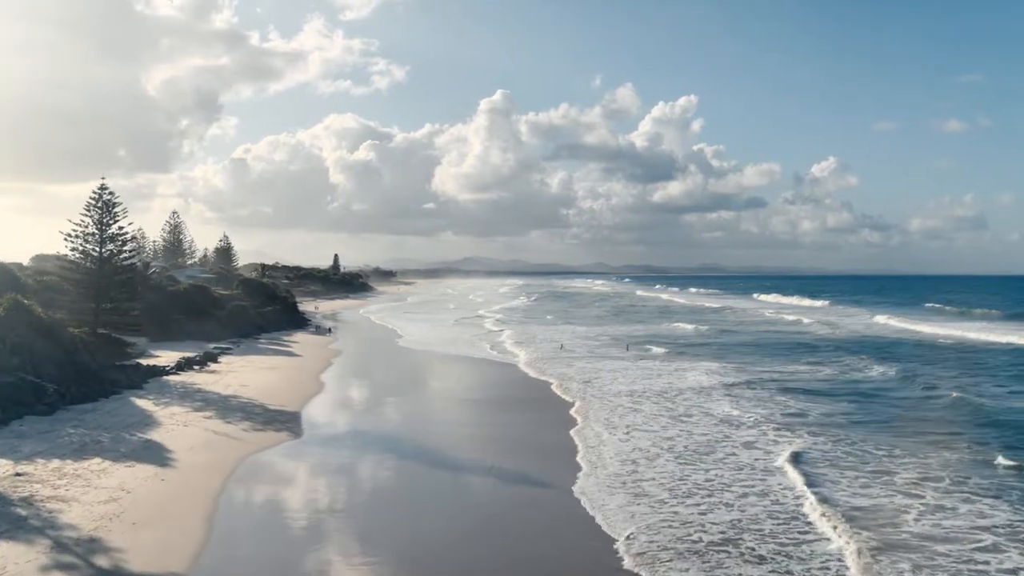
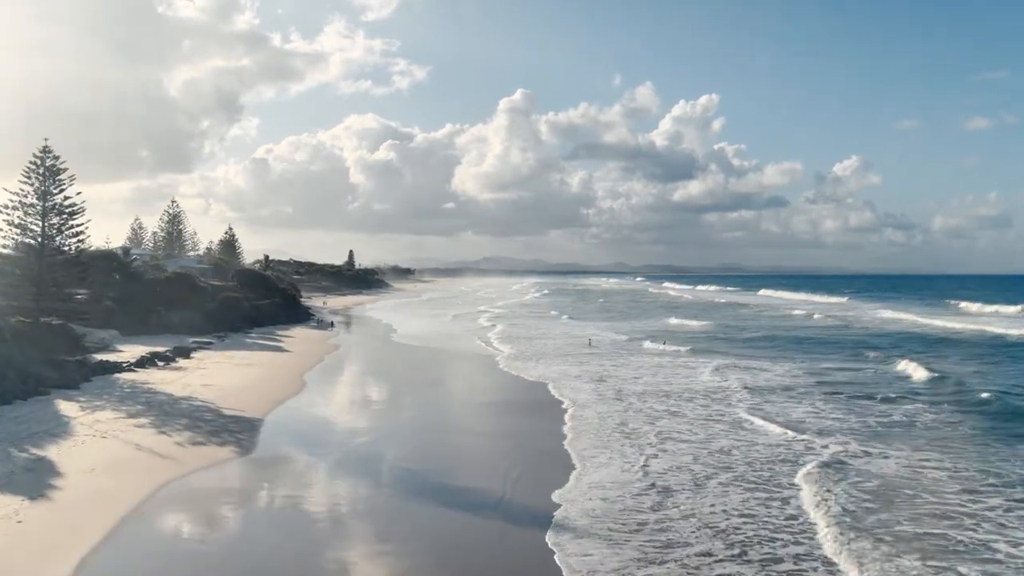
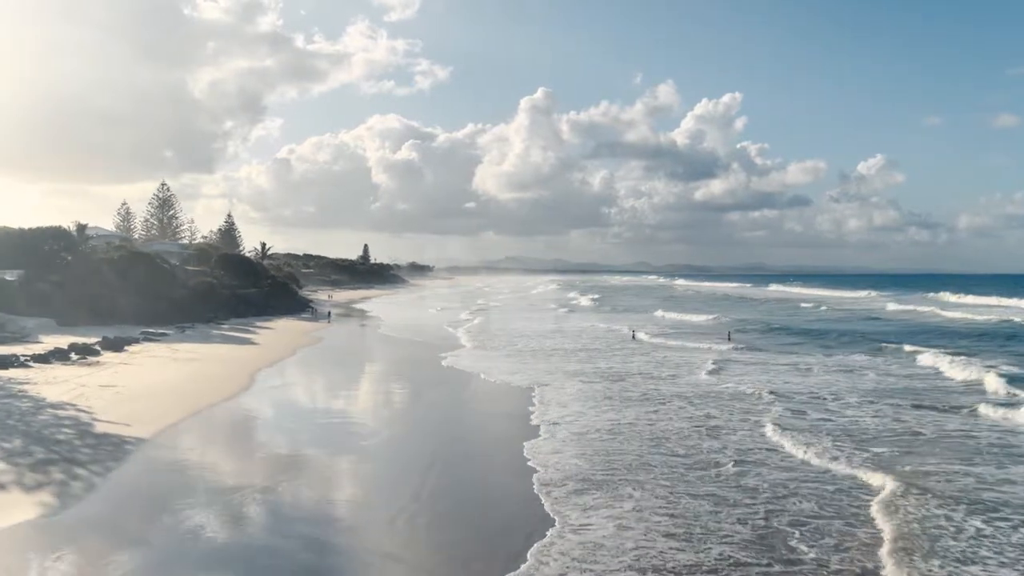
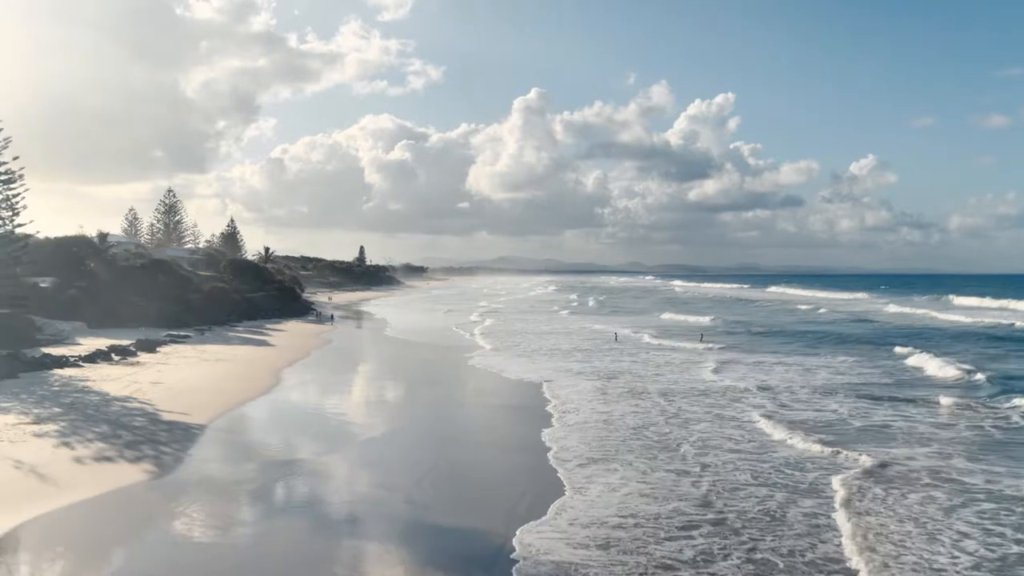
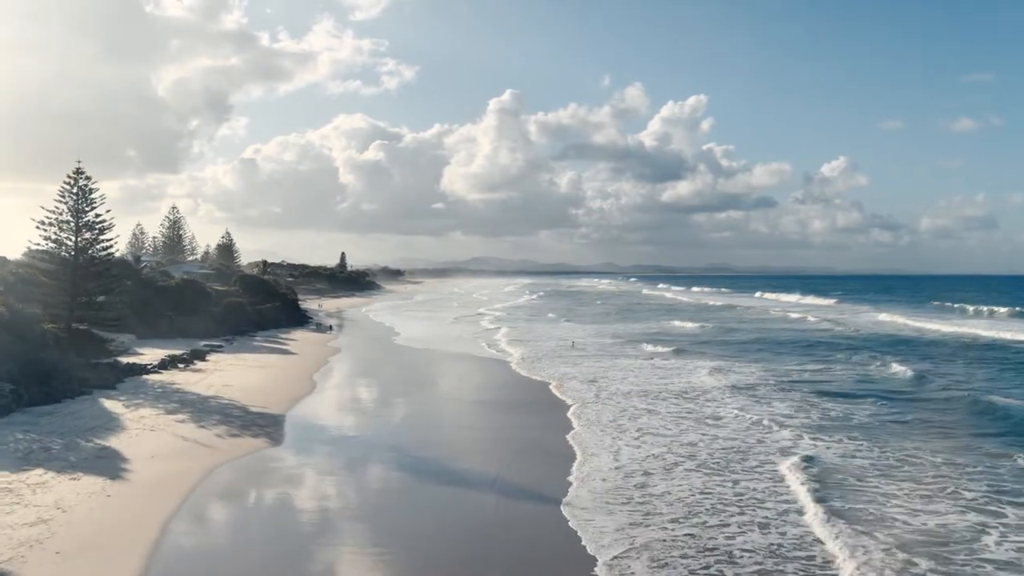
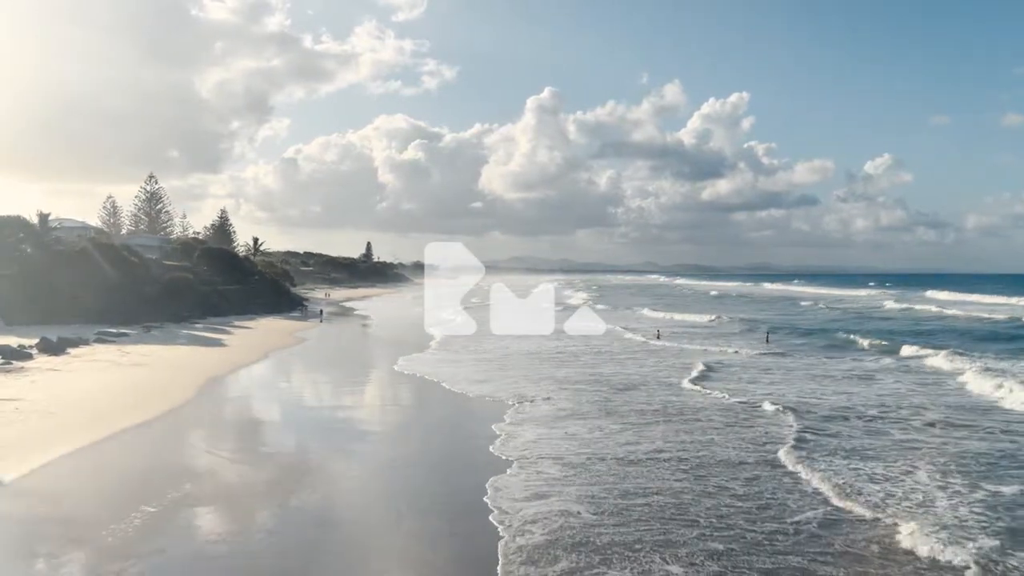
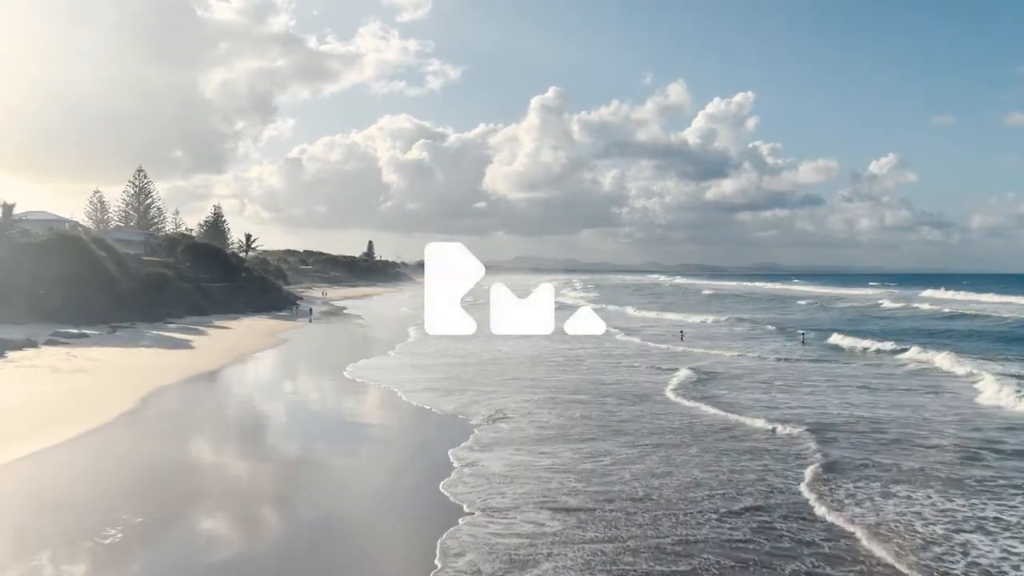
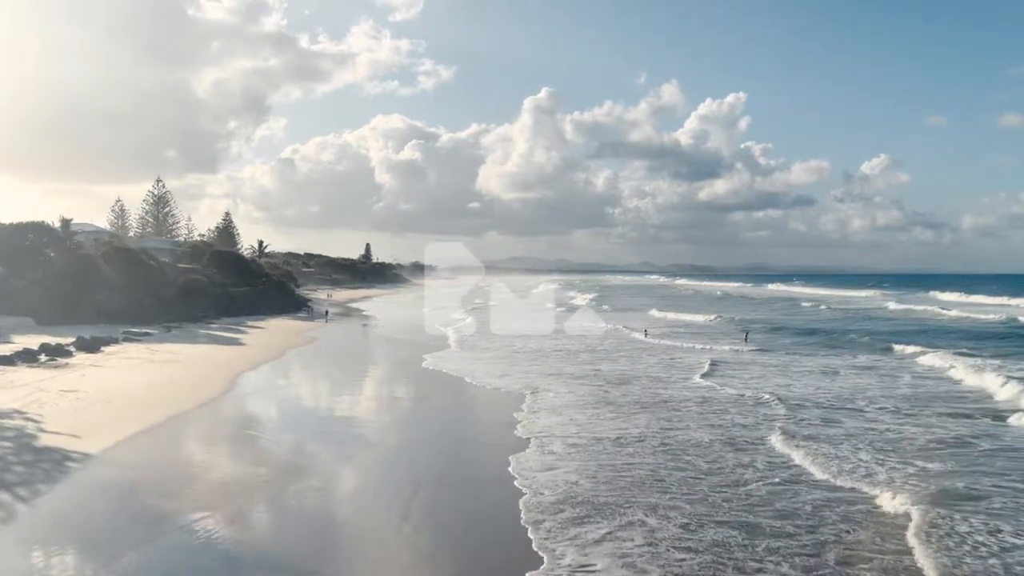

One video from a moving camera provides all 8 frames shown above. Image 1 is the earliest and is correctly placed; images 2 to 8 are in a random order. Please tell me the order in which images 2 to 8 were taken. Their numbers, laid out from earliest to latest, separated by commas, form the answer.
5, 2, 4, 3, 8, 6, 7
